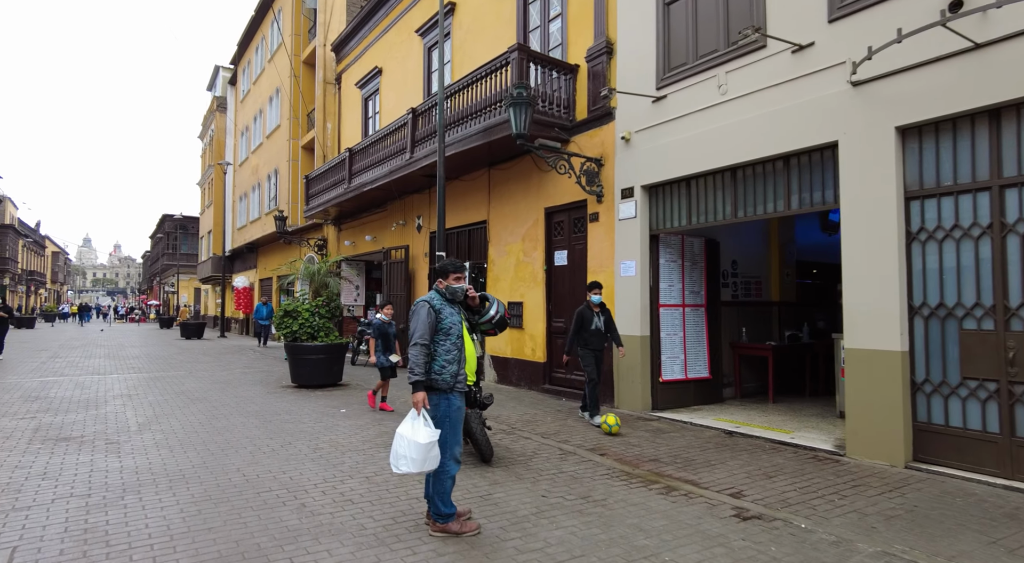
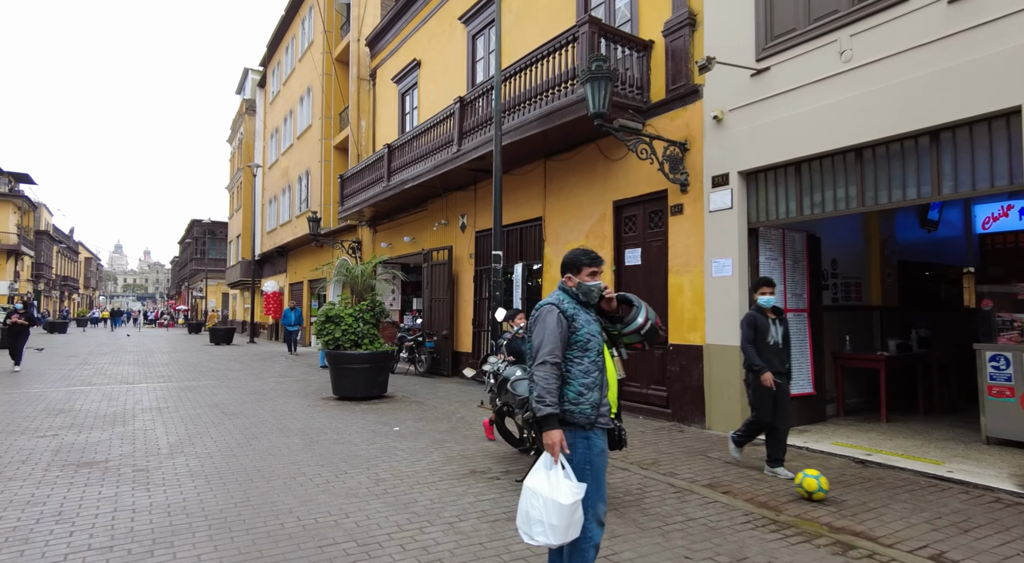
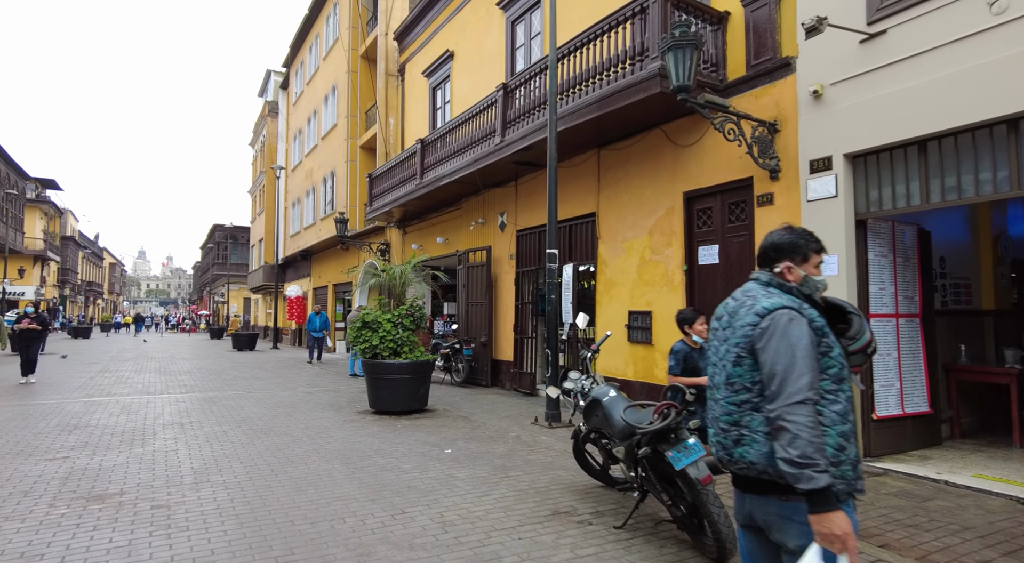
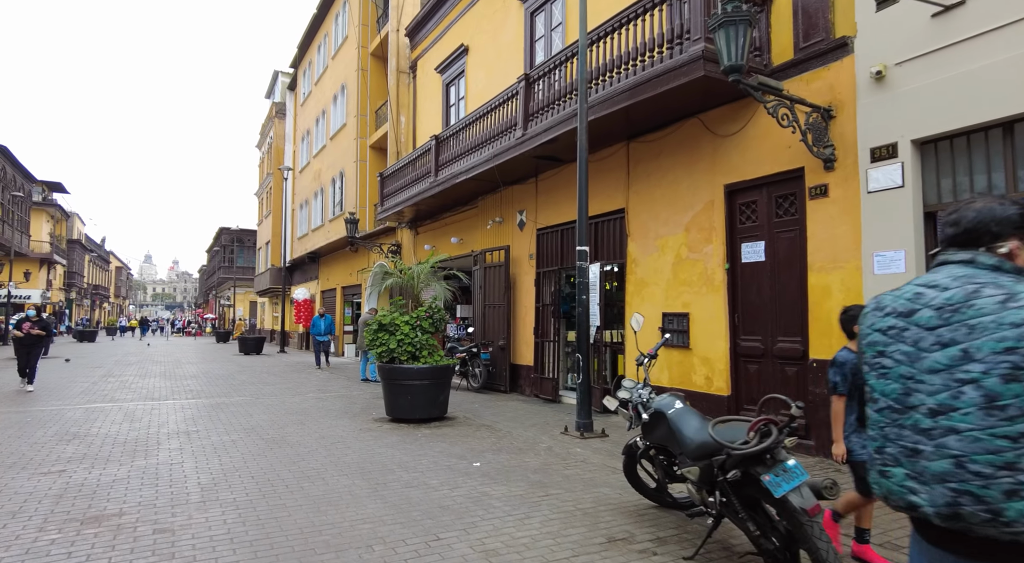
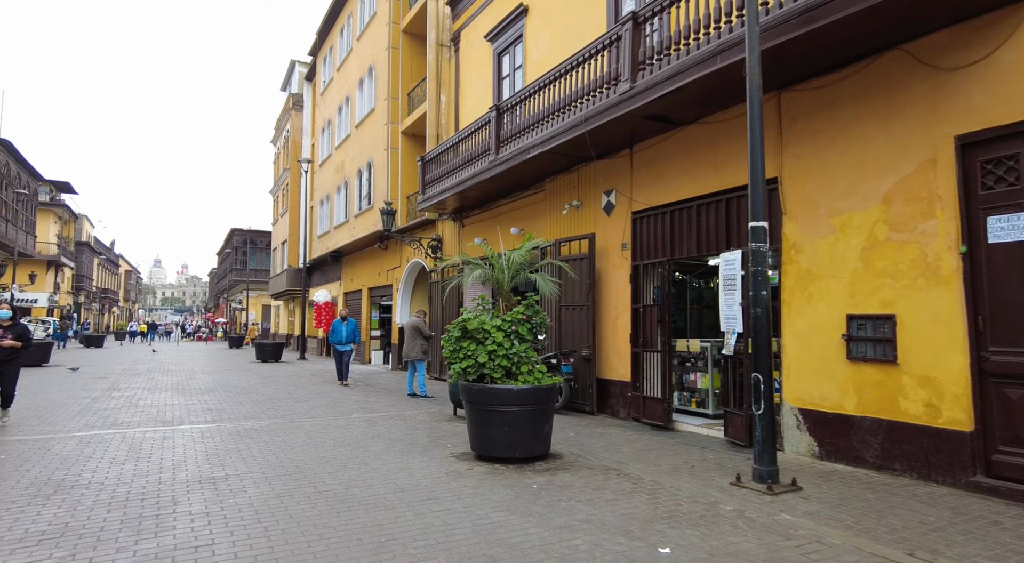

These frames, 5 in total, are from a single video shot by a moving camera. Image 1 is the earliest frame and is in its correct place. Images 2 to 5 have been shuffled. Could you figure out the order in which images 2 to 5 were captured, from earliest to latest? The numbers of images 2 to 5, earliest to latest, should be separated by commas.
2, 3, 4, 5
